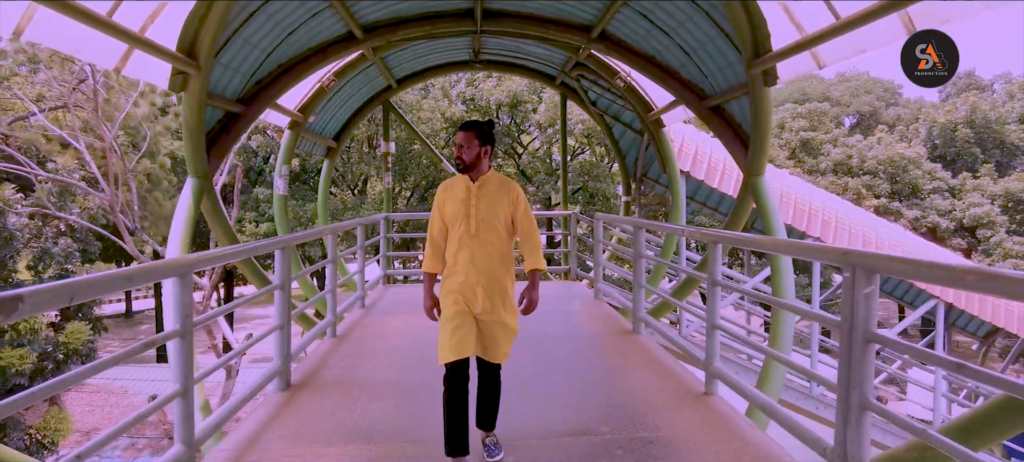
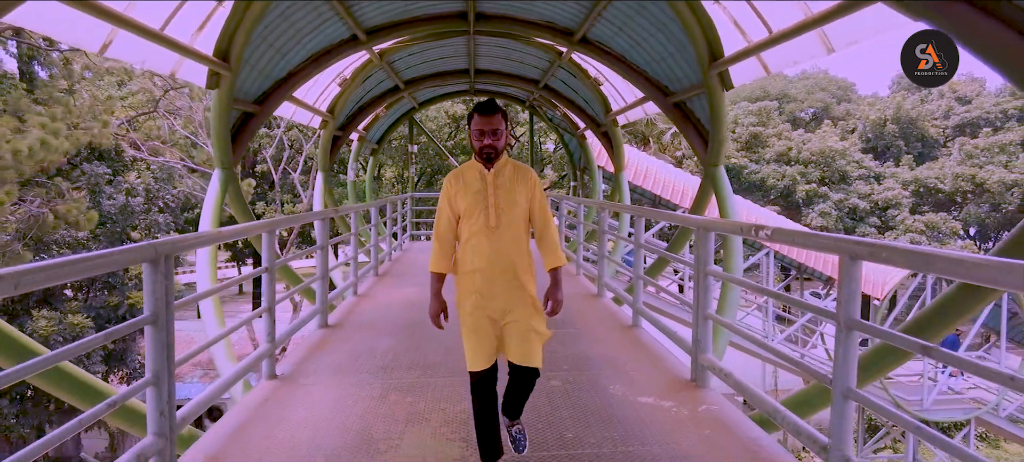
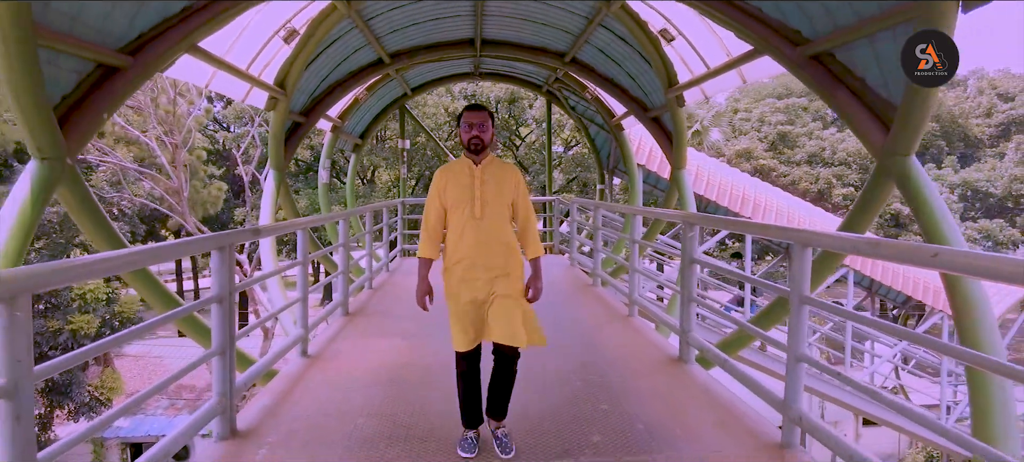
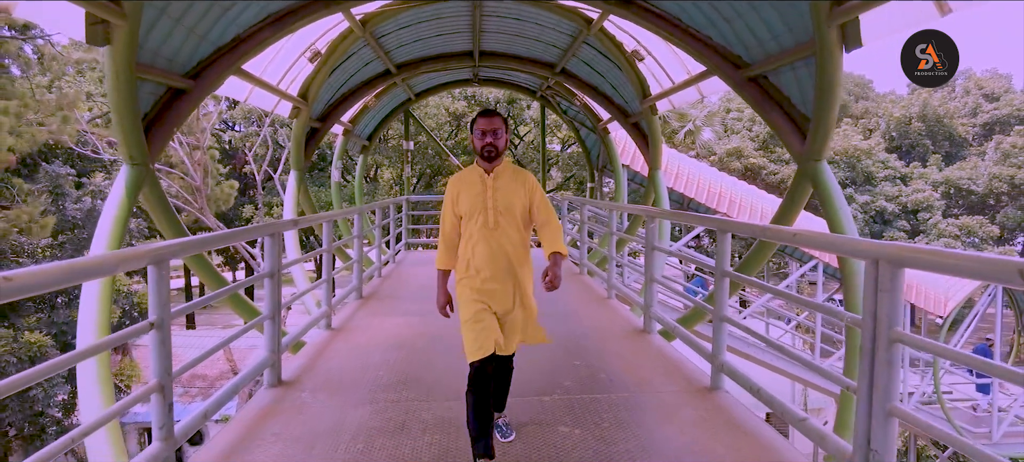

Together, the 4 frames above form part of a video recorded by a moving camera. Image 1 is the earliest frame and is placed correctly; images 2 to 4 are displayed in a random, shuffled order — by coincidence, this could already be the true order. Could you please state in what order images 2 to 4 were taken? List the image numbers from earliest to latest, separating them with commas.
3, 4, 2
